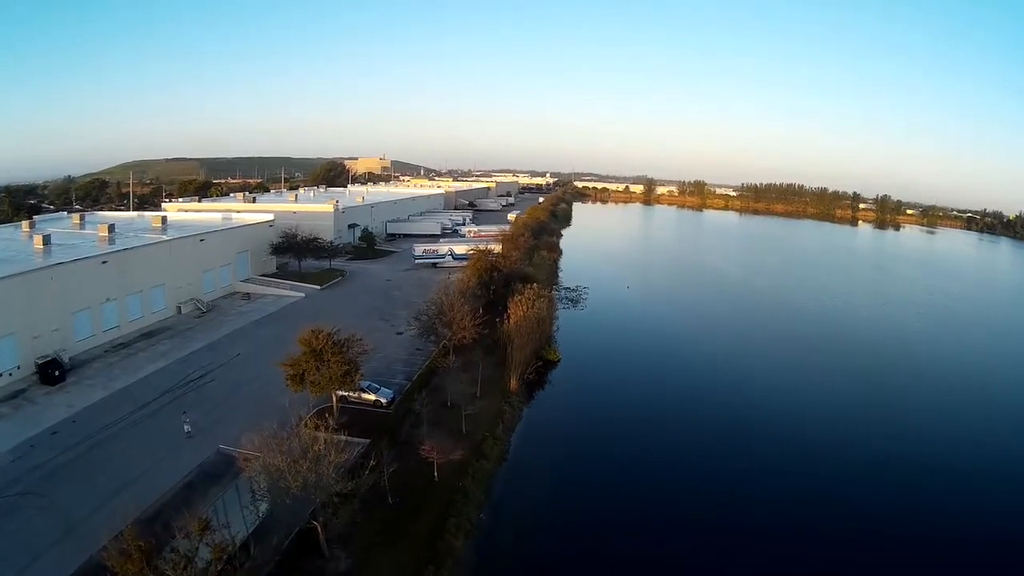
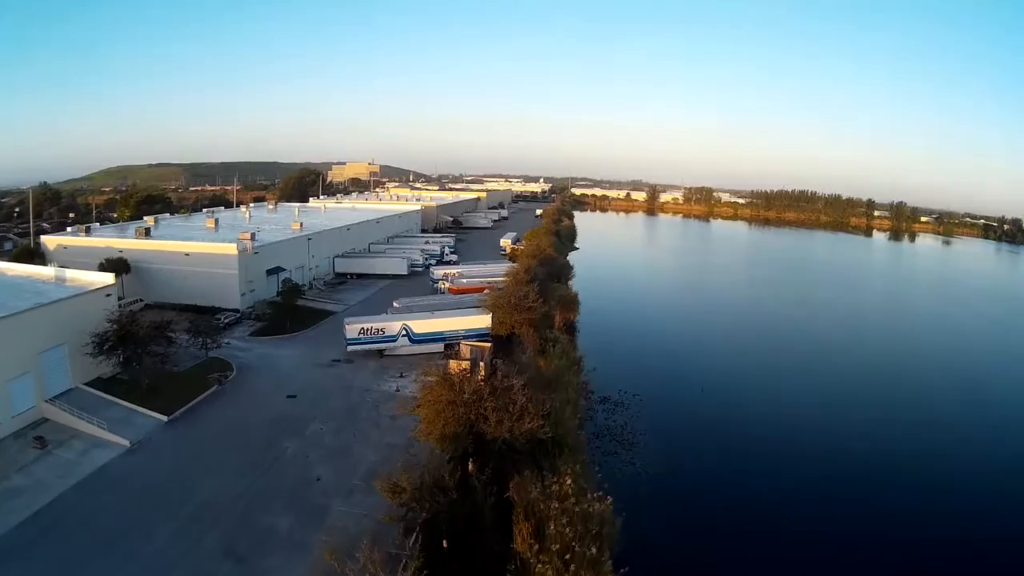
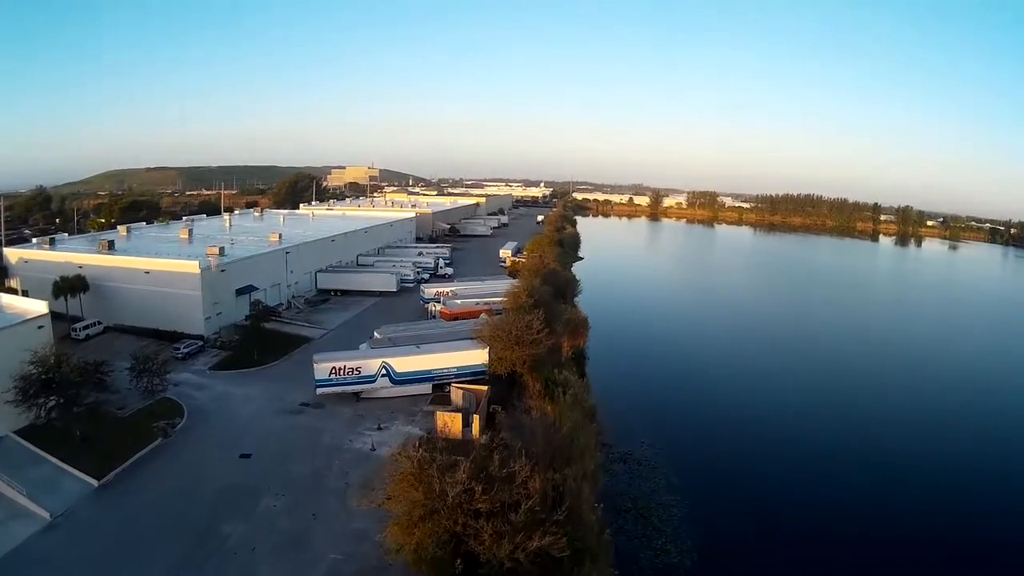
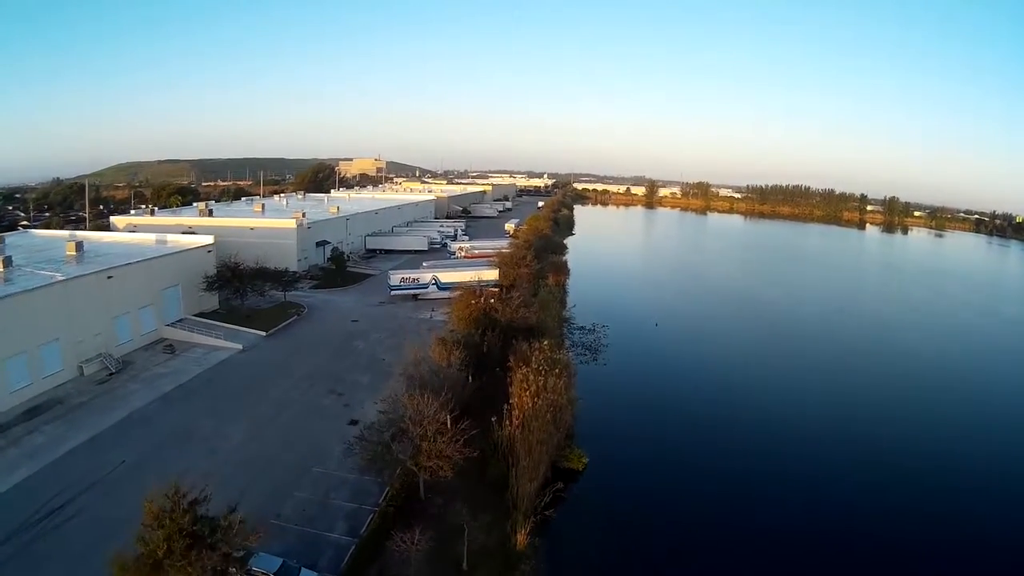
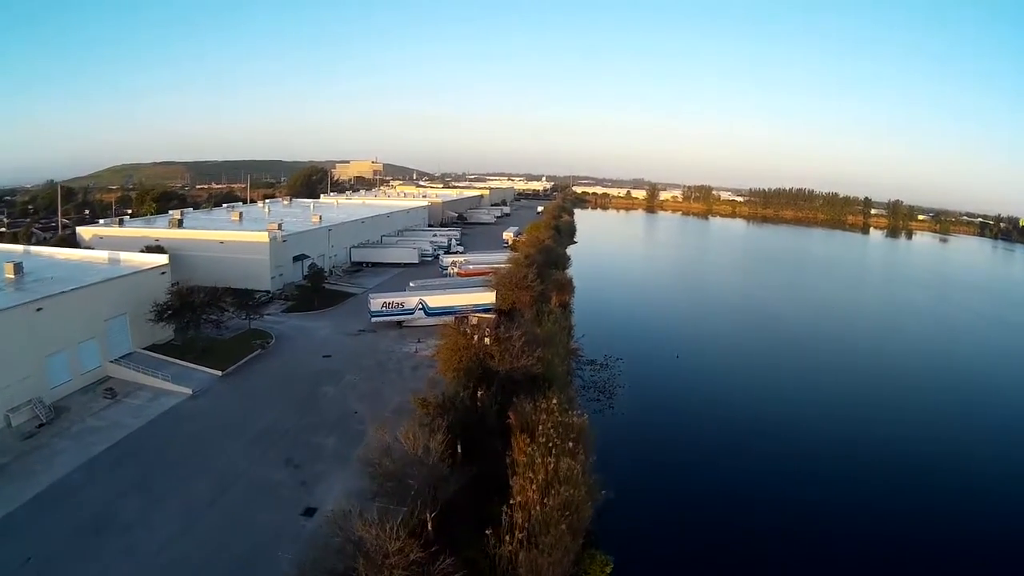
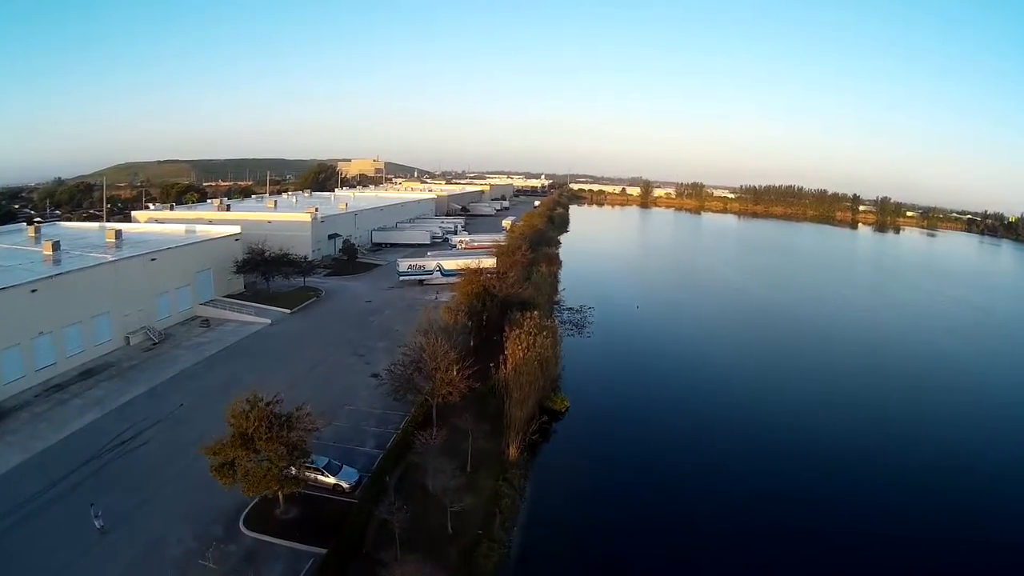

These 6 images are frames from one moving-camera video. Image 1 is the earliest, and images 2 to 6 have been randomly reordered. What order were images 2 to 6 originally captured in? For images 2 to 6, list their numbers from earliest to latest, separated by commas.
6, 4, 5, 2, 3
